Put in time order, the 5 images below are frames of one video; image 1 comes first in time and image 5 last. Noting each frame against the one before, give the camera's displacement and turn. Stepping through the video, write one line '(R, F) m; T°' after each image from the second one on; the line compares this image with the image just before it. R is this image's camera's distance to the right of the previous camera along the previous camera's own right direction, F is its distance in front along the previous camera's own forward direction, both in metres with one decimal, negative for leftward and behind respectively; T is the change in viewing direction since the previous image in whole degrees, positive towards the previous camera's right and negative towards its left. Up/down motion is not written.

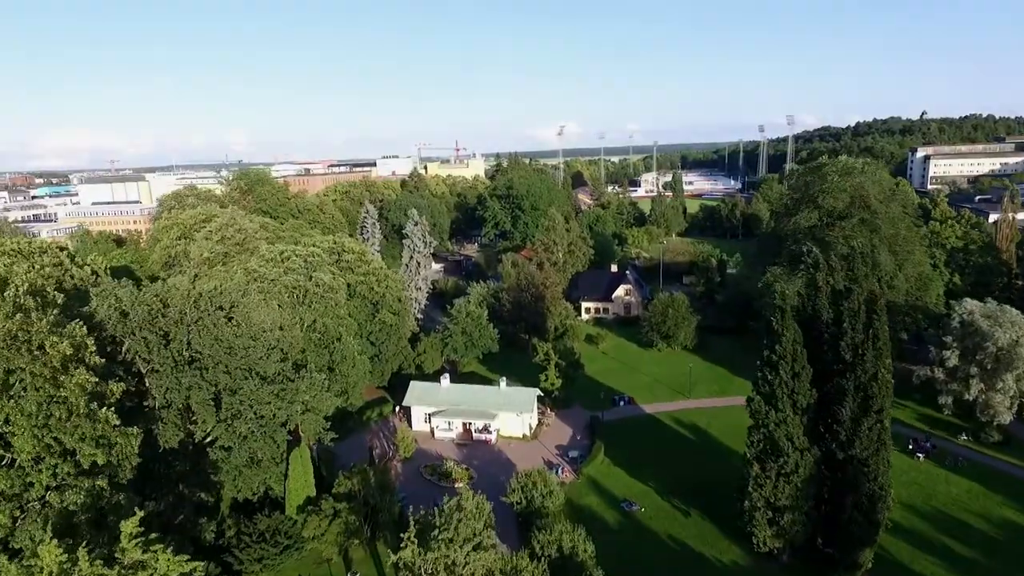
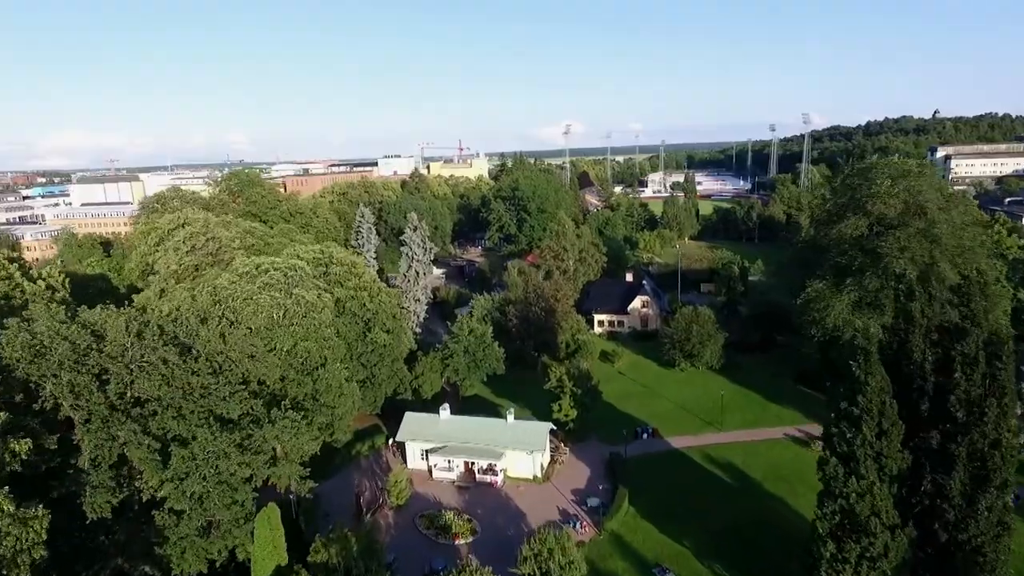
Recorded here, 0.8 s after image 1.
(-0.3, +4.0) m; 0°
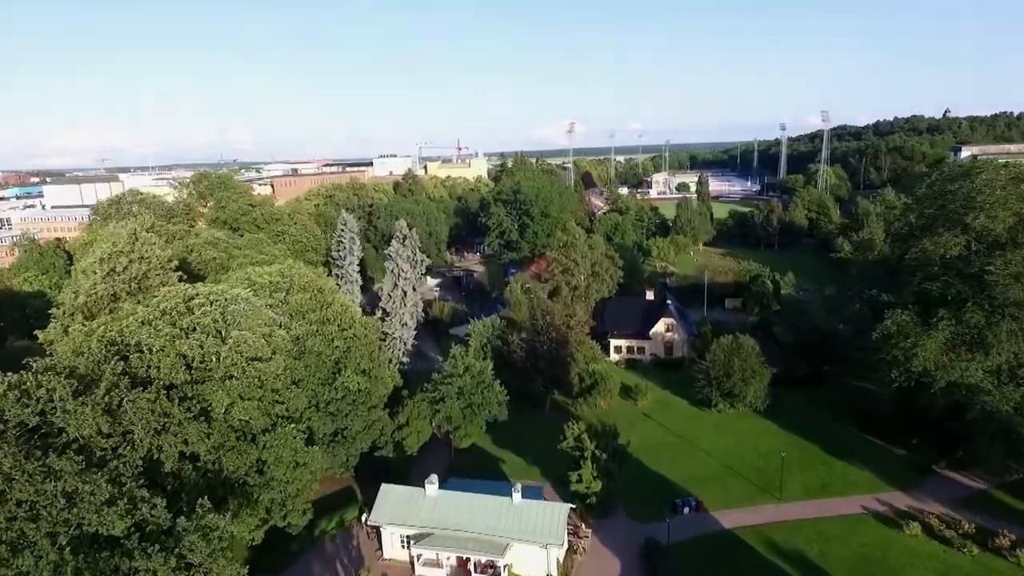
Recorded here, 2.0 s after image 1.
(-0.3, +6.5) m; 0°
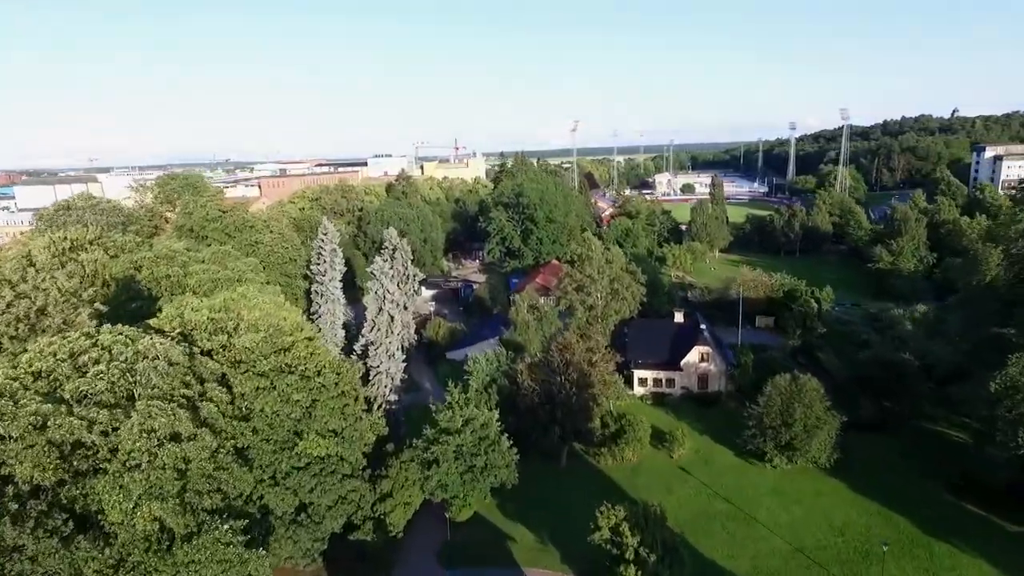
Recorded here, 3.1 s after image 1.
(-0.5, +6.0) m; 0°
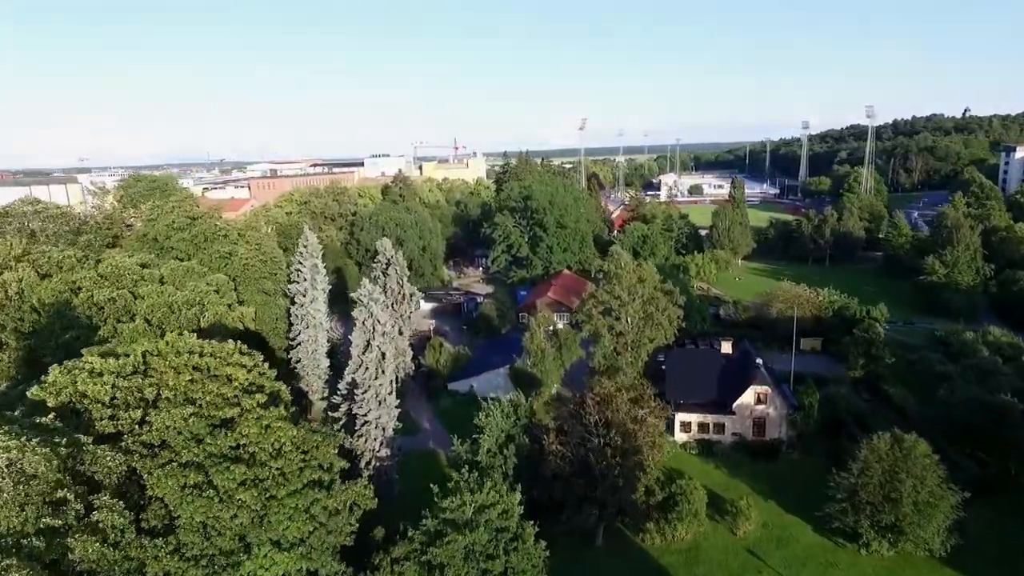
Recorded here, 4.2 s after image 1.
(-0.9, +5.9) m; 0°
